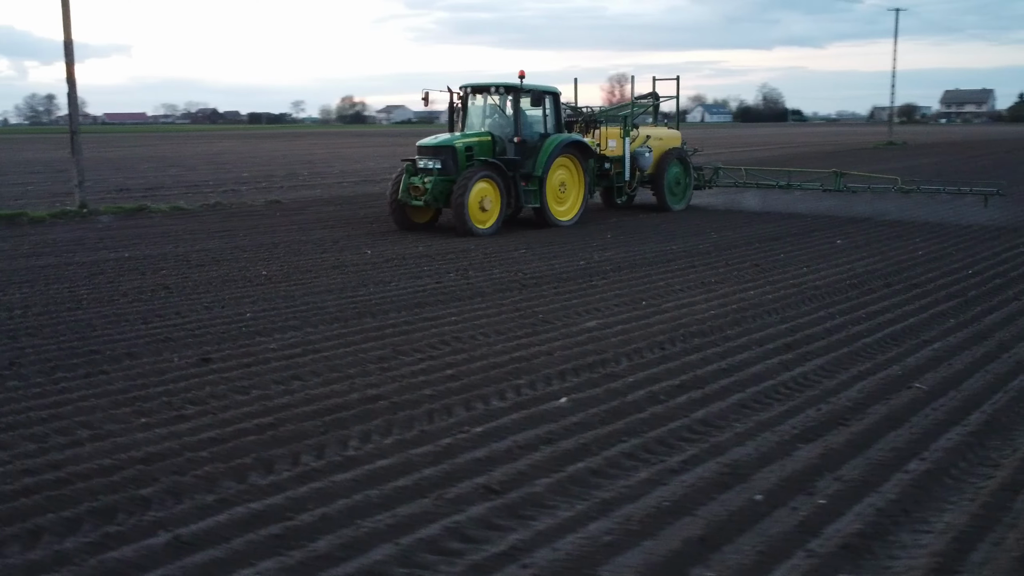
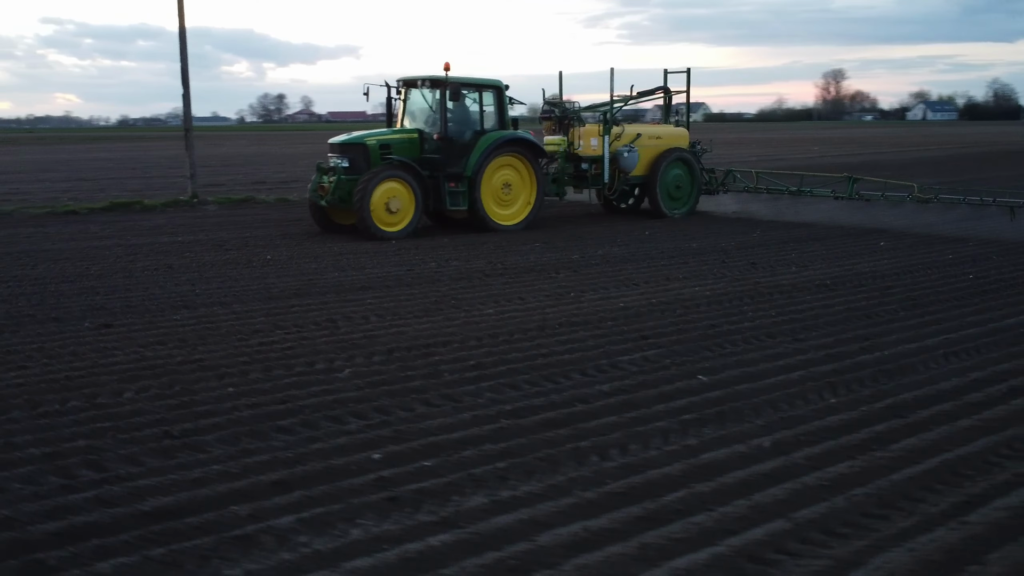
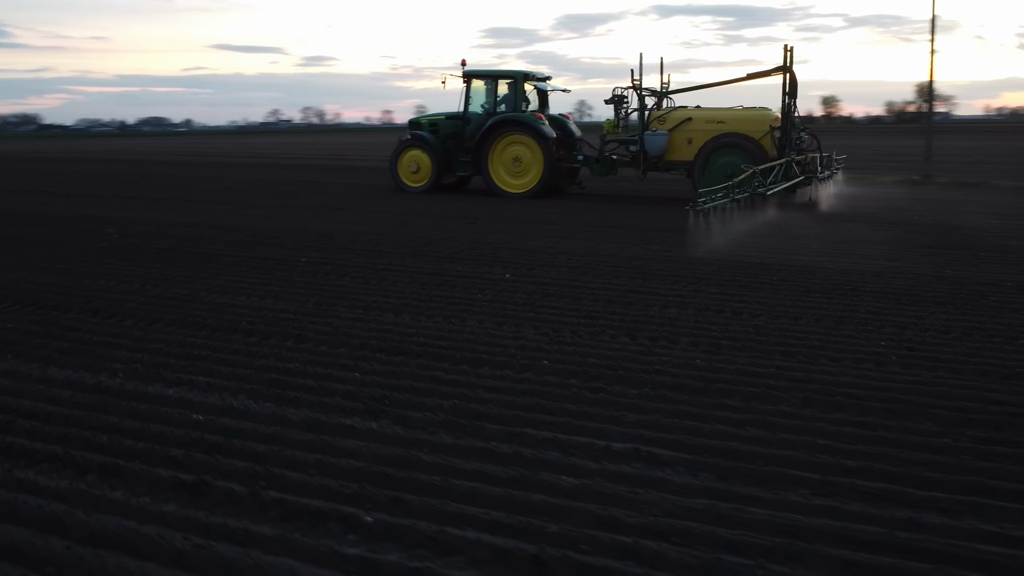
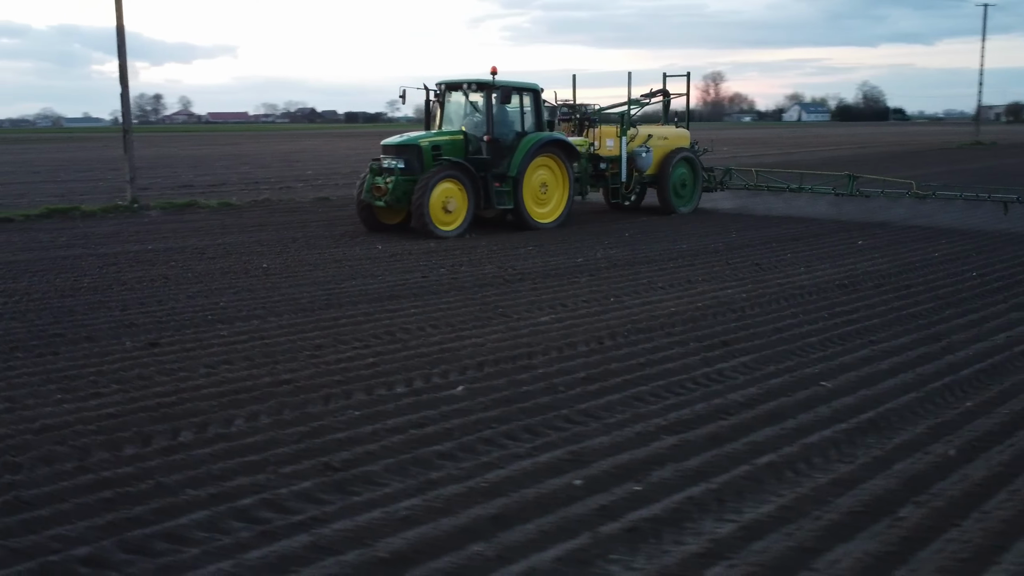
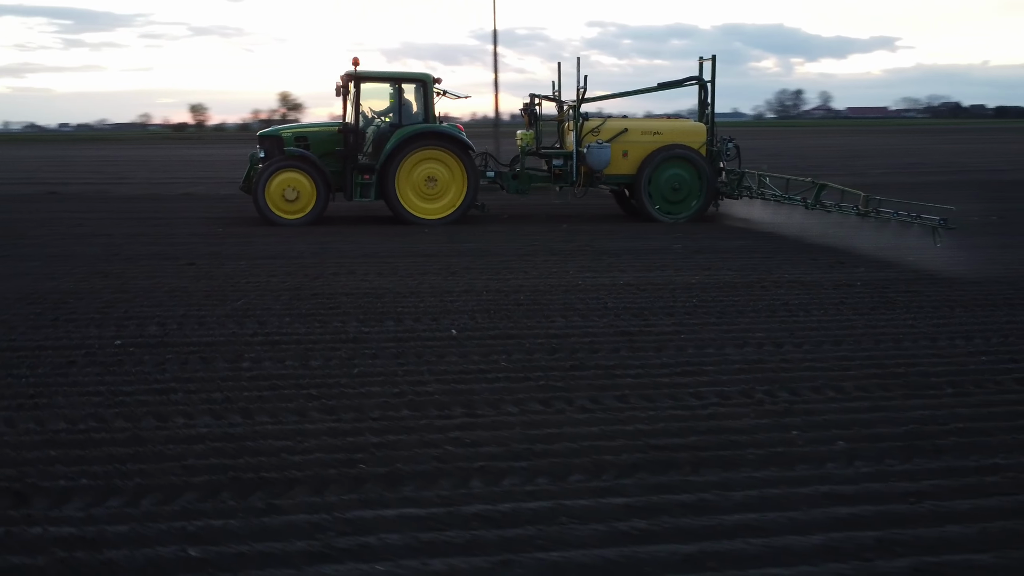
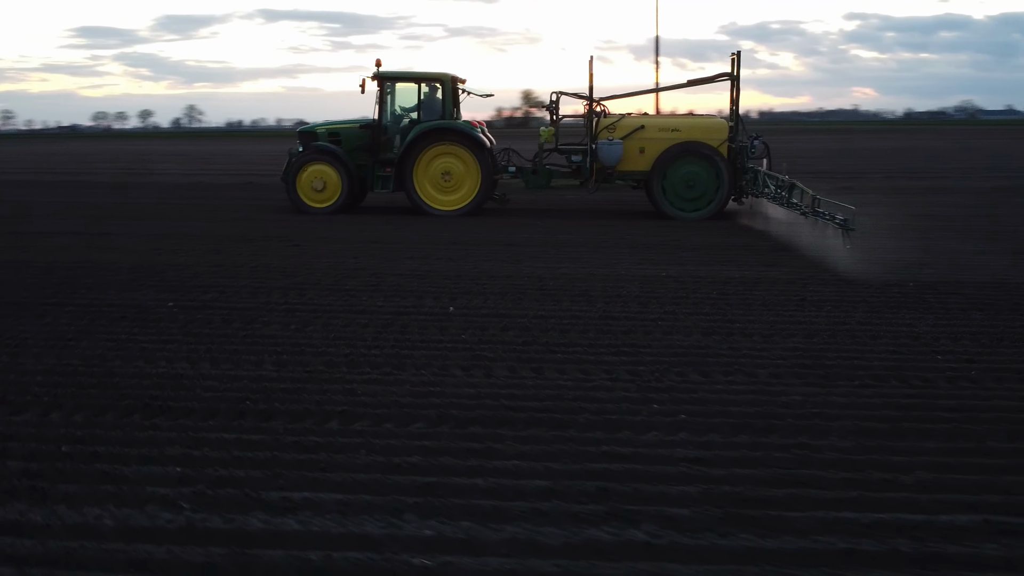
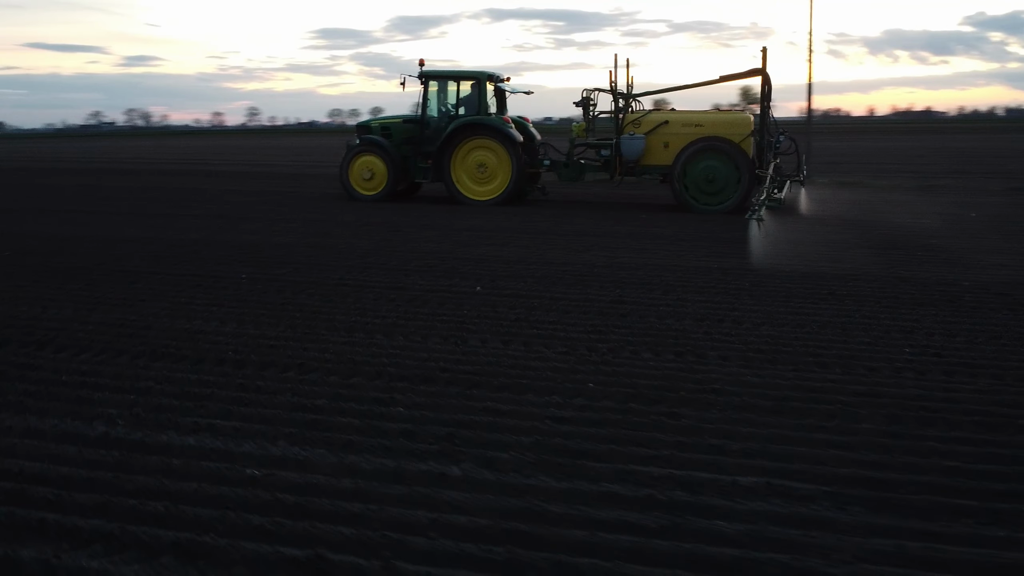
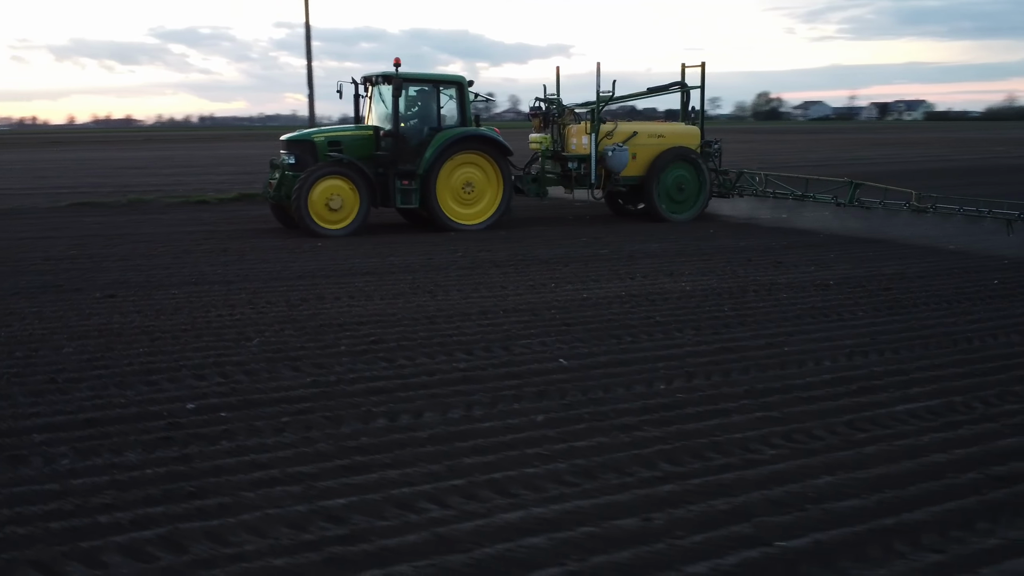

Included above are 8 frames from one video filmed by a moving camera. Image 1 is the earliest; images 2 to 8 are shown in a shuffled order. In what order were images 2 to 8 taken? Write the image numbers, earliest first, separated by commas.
4, 2, 8, 5, 6, 7, 3
